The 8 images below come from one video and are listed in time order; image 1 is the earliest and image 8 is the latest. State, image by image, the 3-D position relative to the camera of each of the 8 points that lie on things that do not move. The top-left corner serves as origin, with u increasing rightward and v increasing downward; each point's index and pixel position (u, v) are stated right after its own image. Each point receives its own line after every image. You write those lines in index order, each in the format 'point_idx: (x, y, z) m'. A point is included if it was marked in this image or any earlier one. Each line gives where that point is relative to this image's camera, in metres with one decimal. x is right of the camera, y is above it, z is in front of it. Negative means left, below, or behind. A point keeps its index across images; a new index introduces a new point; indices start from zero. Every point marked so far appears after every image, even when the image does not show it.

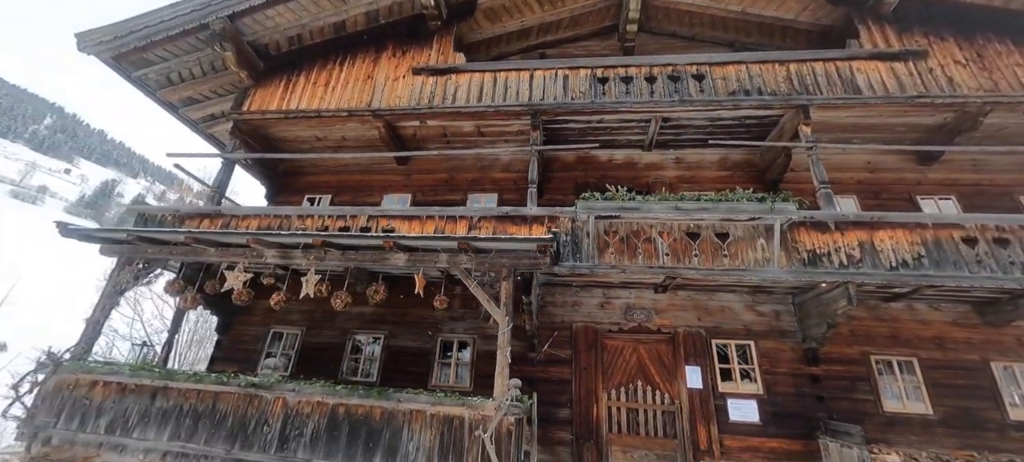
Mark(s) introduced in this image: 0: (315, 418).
0: (-2.7, -2.6, +5.3) m
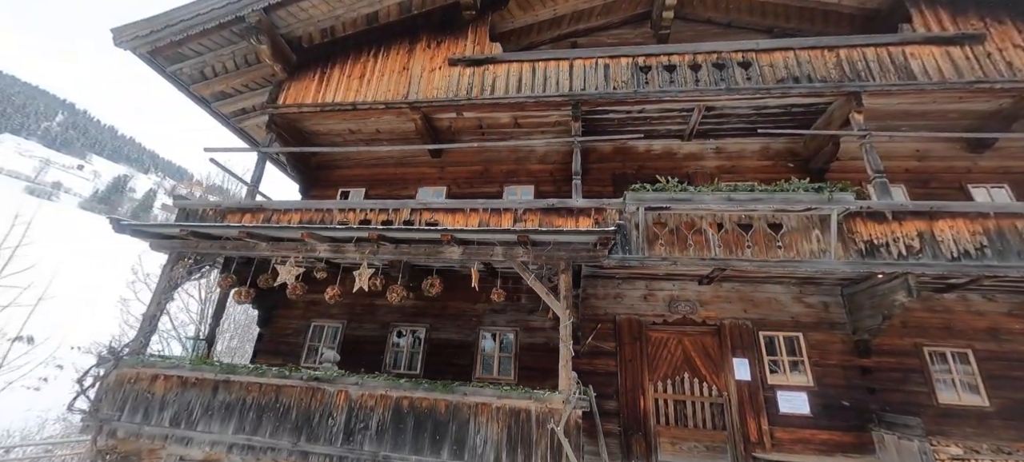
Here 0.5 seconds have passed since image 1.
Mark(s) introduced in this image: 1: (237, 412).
0: (-1.8, -2.5, +5.3) m
1: (-4.0, -2.6, +5.6) m
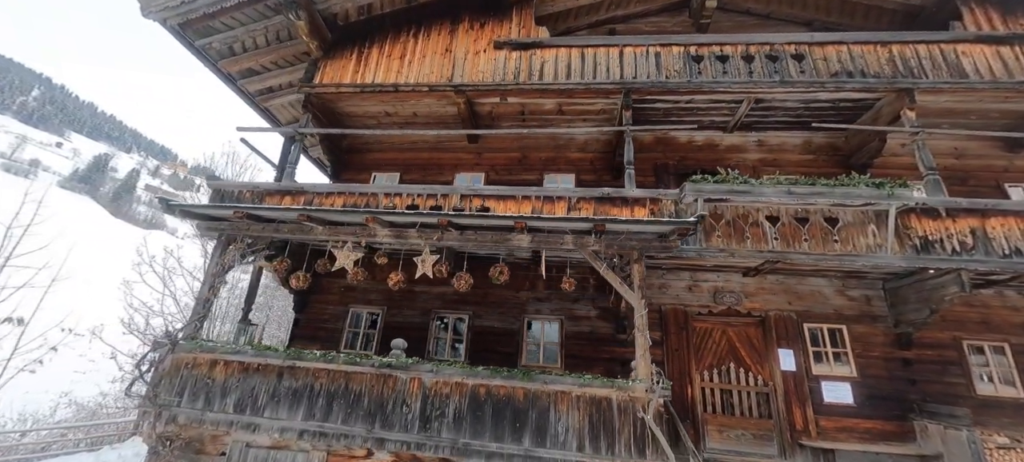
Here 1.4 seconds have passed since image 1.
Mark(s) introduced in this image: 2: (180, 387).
0: (-0.8, -2.3, +5.3) m
1: (-2.9, -2.4, +5.5) m
2: (-5.0, -2.4, +5.8) m
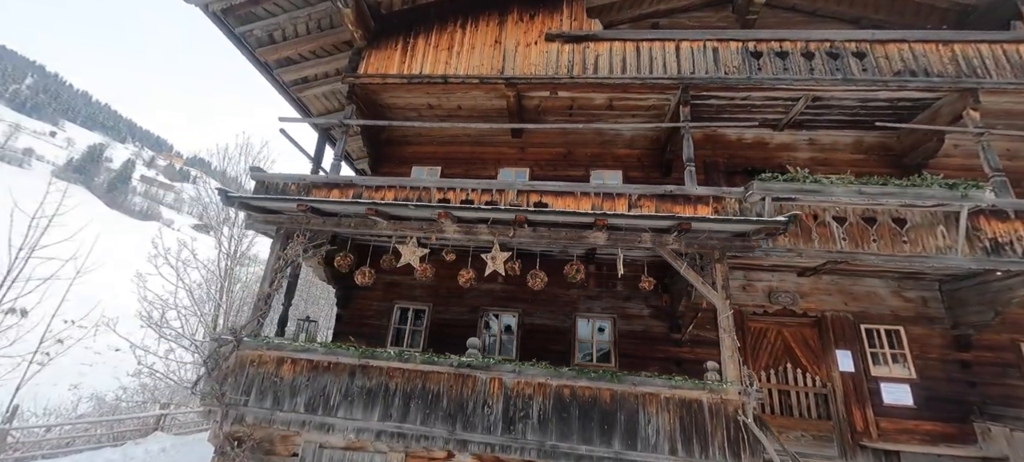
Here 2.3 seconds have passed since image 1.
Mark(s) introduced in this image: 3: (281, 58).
0: (+0.4, -2.3, +5.2) m
1: (-1.8, -2.3, +5.4) m
2: (-3.9, -2.3, +5.6) m
3: (-5.9, +4.4, +9.9) m
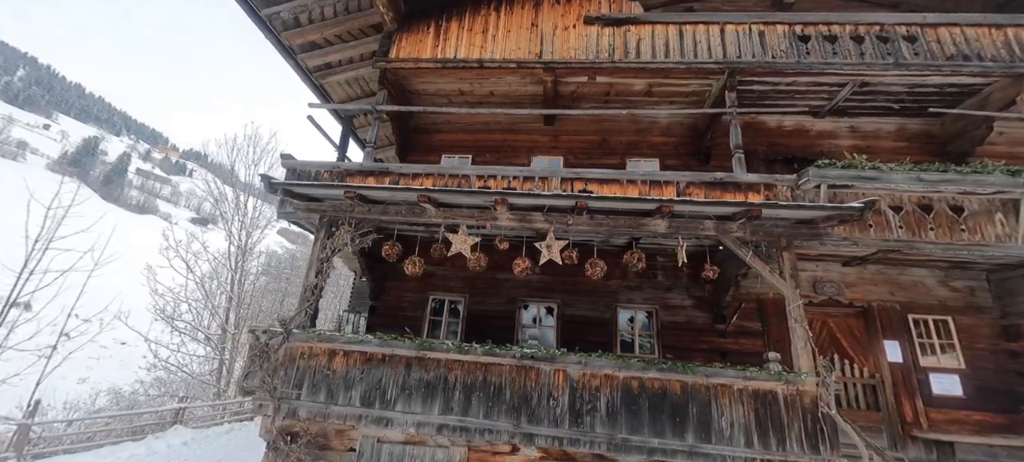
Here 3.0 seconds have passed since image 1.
0: (+1.2, -2.1, +5.0) m
1: (-1.0, -2.2, +5.2) m
2: (-3.0, -2.1, +5.4) m
3: (-5.1, +4.7, +9.5) m
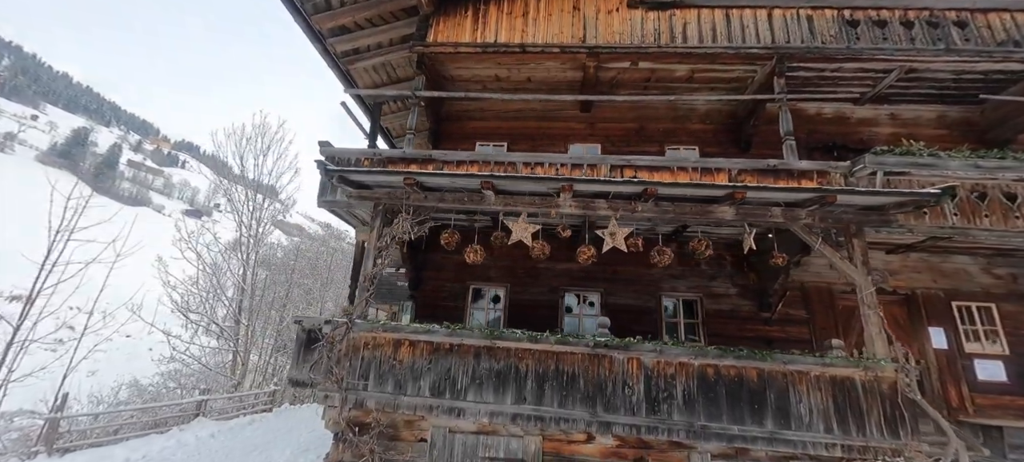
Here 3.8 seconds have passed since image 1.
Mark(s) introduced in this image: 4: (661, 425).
0: (+2.2, -1.9, +5.0) m
1: (0.0, -2.0, +5.1) m
2: (-2.1, -1.9, +5.3) m
3: (-4.2, +4.9, +9.3) m
4: (+1.9, -2.4, +4.8) m
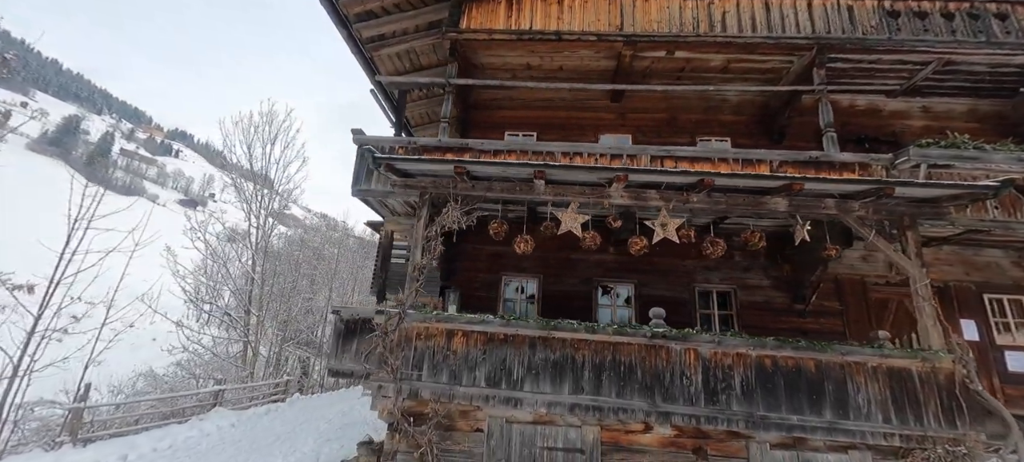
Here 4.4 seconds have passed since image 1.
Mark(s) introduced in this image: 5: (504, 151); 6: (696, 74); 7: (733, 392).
0: (+2.9, -1.8, +5.0) m
1: (+0.8, -1.9, +5.1) m
2: (-1.3, -1.8, +5.3) m
3: (-3.4, +5.2, +9.0) m
4: (+2.6, -2.3, +4.9) m
5: (-0.1, +1.5, +7.4) m
6: (+4.2, +3.6, +8.8) m
7: (+2.8, -2.0, +4.9) m
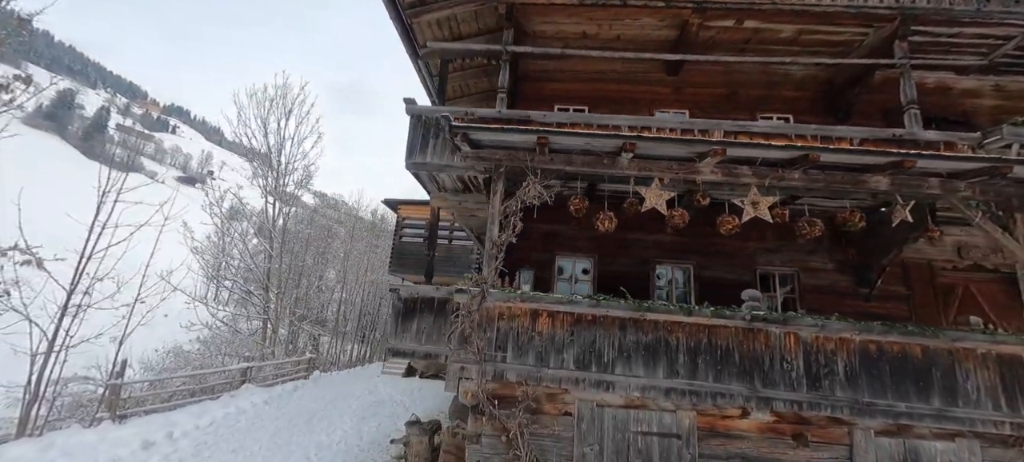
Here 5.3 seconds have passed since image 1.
0: (+4.1, -1.5, +4.8) m
1: (+1.9, -1.6, +4.9) m
2: (-0.2, -1.4, +5.1) m
3: (-2.2, +5.7, +8.5) m
4: (+3.7, -2.0, +4.7) m
5: (+1.0, +1.9, +7.1) m
6: (+5.4, +4.0, +8.3) m
7: (+4.0, -1.8, +4.7) m
